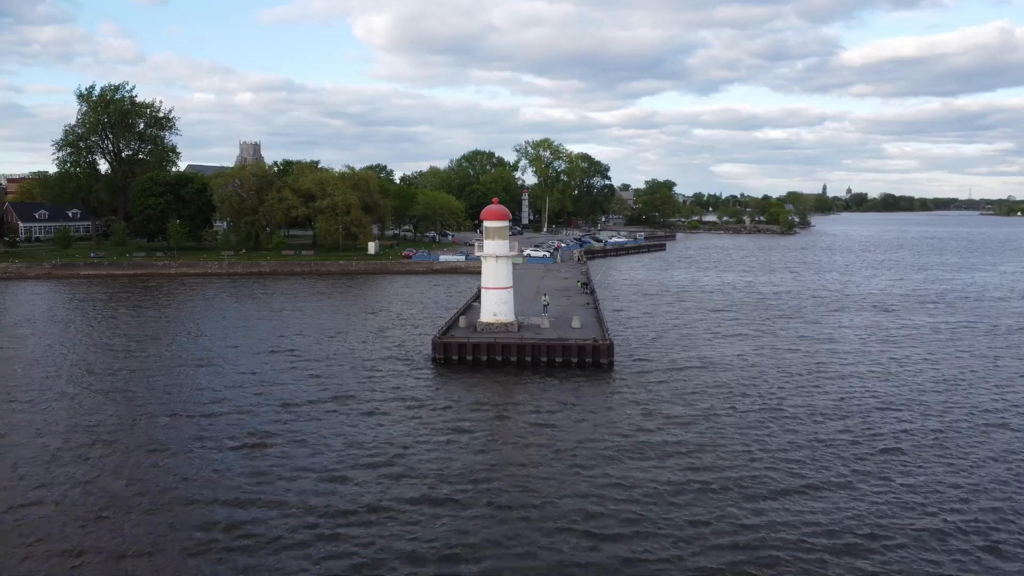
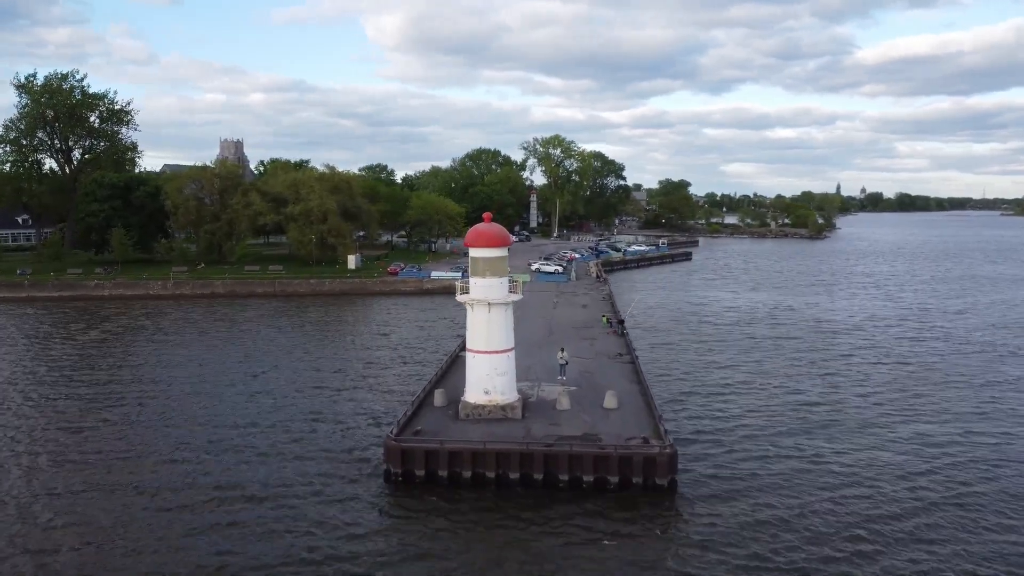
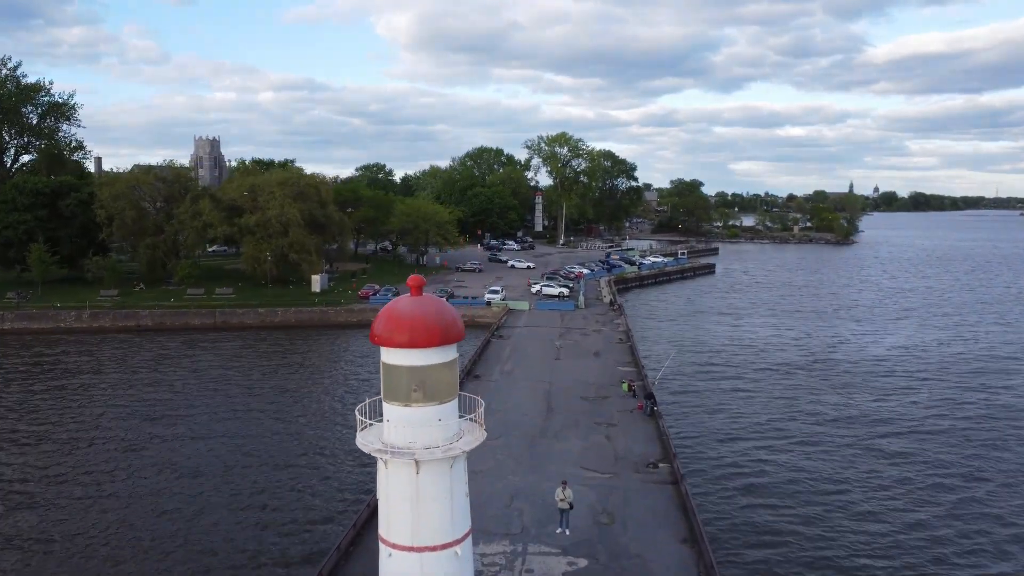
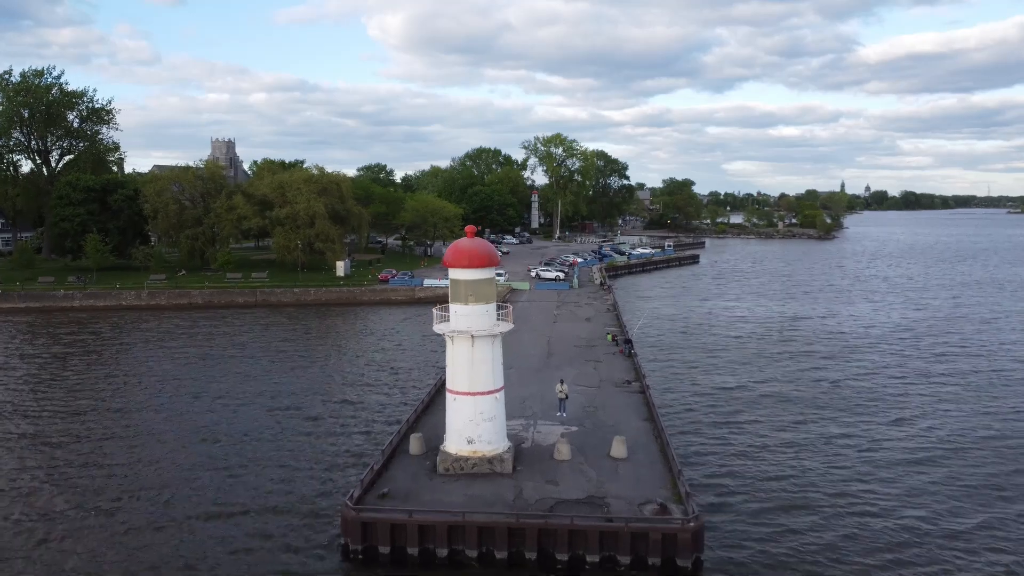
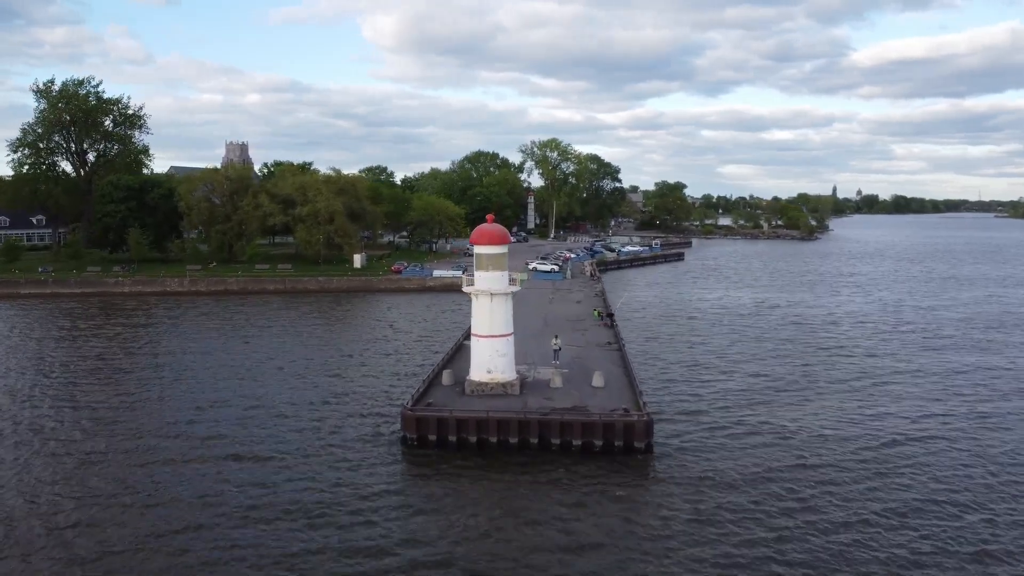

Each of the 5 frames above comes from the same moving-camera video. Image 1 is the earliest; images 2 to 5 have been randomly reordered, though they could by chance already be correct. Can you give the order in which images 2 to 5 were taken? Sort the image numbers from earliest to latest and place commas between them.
5, 2, 4, 3
